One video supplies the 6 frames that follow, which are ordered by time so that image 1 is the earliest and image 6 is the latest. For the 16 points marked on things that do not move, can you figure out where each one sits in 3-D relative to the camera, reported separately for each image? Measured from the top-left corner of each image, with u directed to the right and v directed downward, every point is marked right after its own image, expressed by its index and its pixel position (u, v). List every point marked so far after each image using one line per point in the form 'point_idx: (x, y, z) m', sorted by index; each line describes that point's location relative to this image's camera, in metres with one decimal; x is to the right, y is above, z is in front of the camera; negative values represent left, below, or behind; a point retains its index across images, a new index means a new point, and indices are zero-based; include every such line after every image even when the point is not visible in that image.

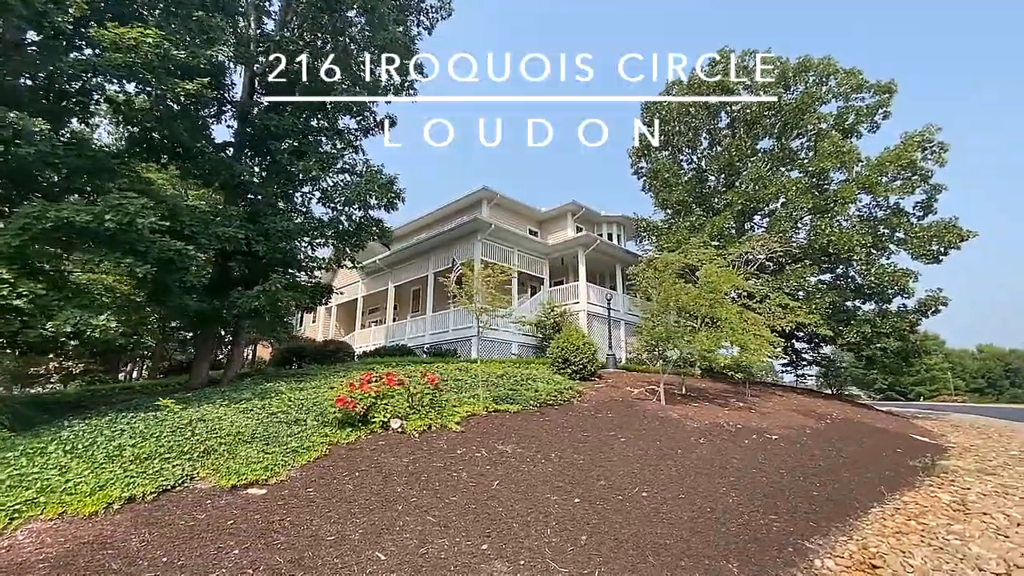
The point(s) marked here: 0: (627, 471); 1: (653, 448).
0: (+1.3, -2.1, +5.9) m
1: (+1.9, -2.1, +6.7) m
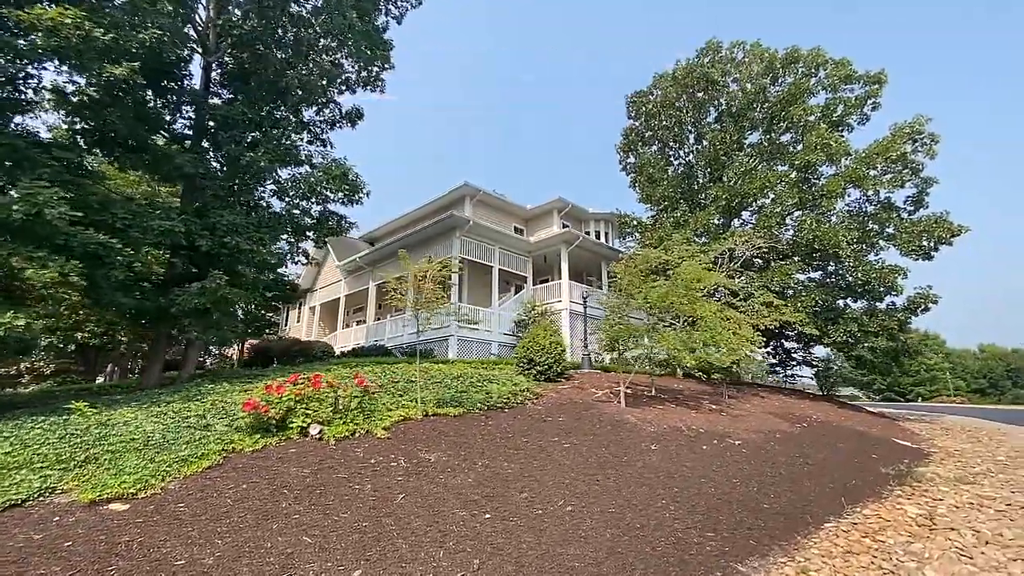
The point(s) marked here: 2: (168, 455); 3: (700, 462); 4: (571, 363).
0: (+0.5, -2.0, +5.4) m
1: (+1.0, -2.1, +6.2) m
2: (-3.4, -1.7, +5.1) m
3: (+2.4, -2.2, +6.5) m
4: (+1.4, -1.8, +11.9) m
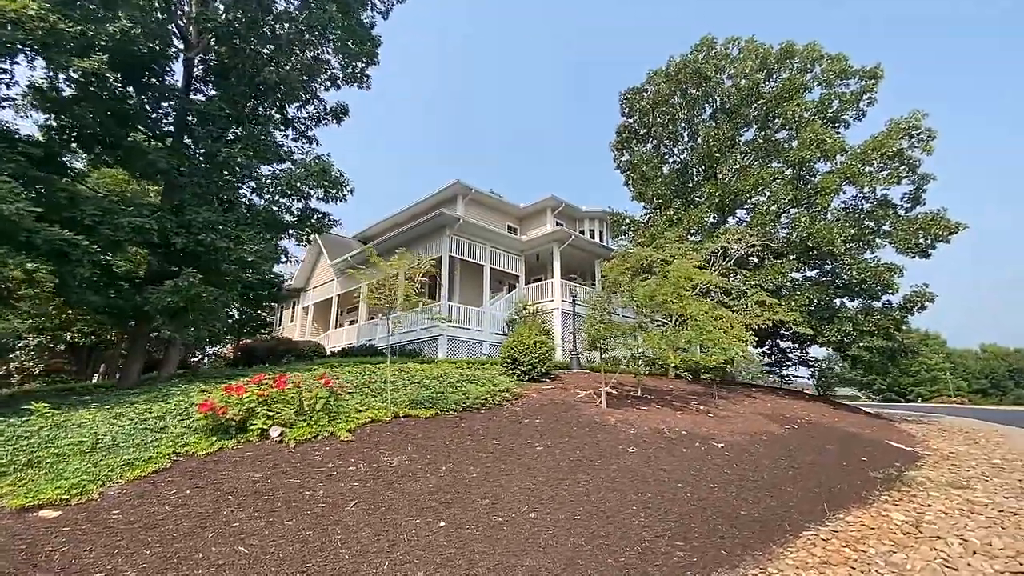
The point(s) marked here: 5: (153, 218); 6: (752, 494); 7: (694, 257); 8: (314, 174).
0: (+0.1, -2.0, +5.2) m
1: (+0.7, -2.0, +6.0) m
2: (-3.8, -1.6, +4.8) m
3: (+2.1, -2.2, +6.3) m
4: (+1.0, -1.7, +11.7) m
5: (-6.5, +1.2, +9.1) m
6: (+2.7, -2.3, +5.7) m
7: (+5.2, +0.9, +14.4) m
8: (-4.4, +2.5, +11.2) m
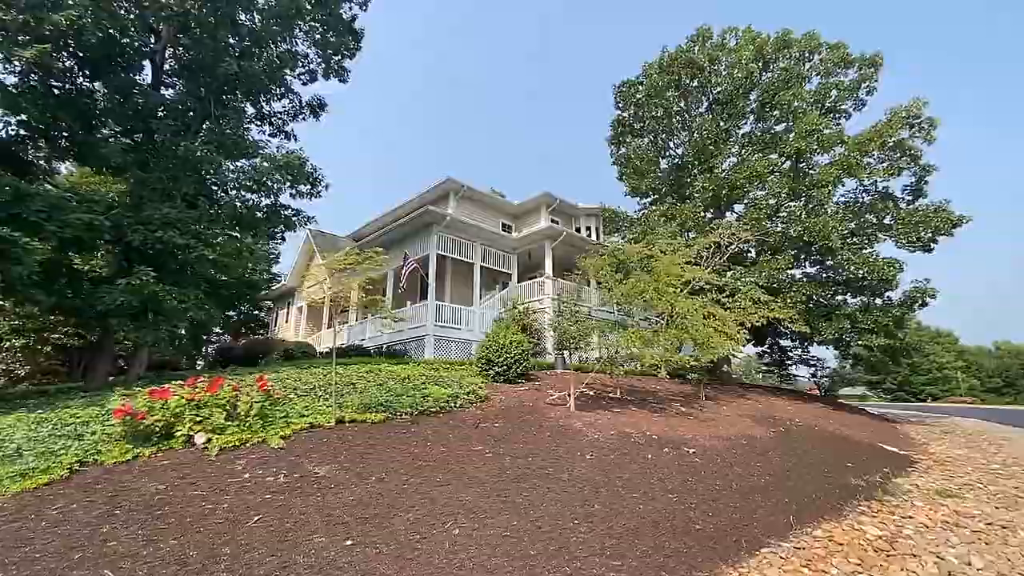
0: (-0.5, -1.9, +4.7) m
1: (+0.1, -2.0, +5.5) m
2: (-4.4, -1.6, +4.5) m
3: (+1.5, -2.1, +5.8) m
4: (+0.5, -1.7, +11.2) m
5: (-7.1, +1.3, +8.8) m
6: (+2.1, -2.2, +5.3) m
7: (+4.7, +1.0, +13.8) m
8: (-4.9, +2.5, +10.8) m
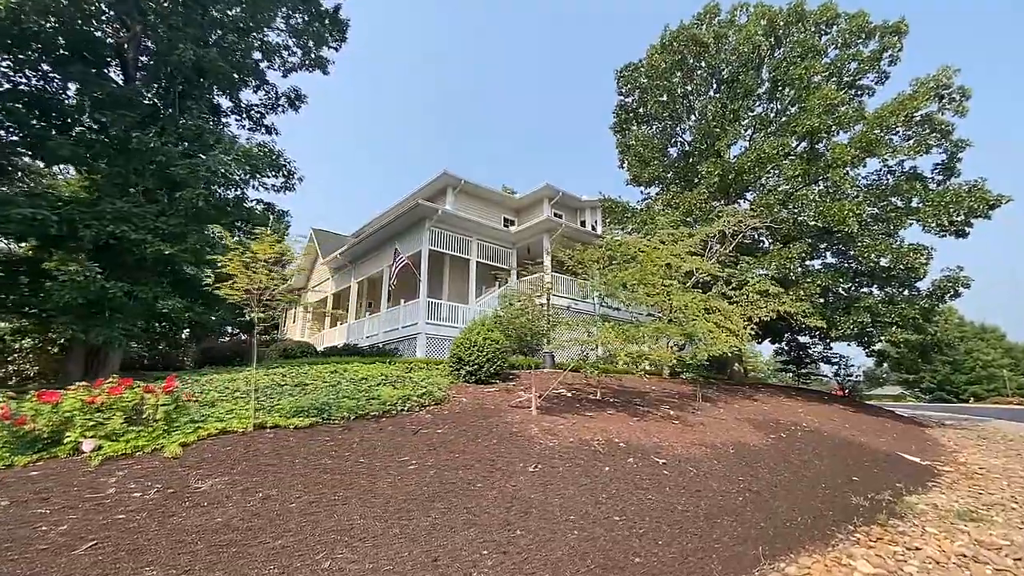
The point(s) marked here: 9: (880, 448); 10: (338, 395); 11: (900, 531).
0: (-1.3, -1.8, +4.0) m
1: (-0.7, -1.8, +4.8) m
2: (-5.2, -1.5, +4.0) m
3: (+0.7, -2.0, +5.0) m
4: (+0.1, -1.5, +10.5) m
5: (-7.6, +1.3, +8.5) m
6: (+1.3, -2.1, +4.4) m
7: (+4.4, +1.2, +12.8) m
8: (-5.4, +2.6, +10.3) m
9: (+6.2, -2.7, +8.6) m
10: (-2.3, -1.5, +7.1) m
11: (+3.8, -2.4, +4.9) m
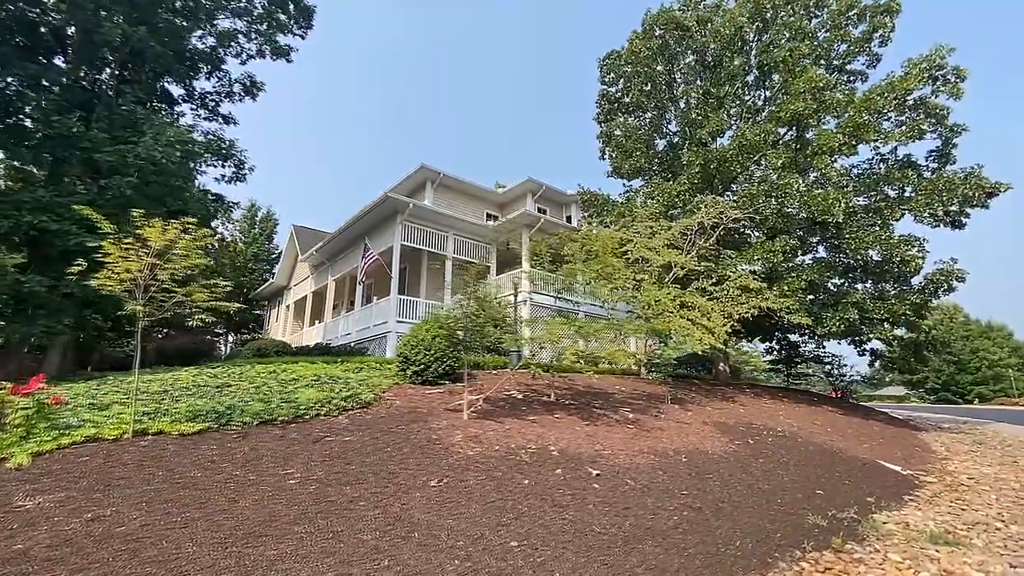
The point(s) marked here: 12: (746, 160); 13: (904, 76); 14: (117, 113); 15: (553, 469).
0: (-2.2, -1.7, +3.4) m
1: (-1.6, -1.7, +4.1) m
2: (-6.1, -1.4, +3.4) m
3: (-0.2, -1.9, +4.3) m
4: (-0.7, -1.4, +9.8) m
5: (-8.5, +1.4, +7.9) m
6: (+0.4, -2.0, +3.7) m
7: (+3.6, +1.3, +12.1) m
8: (-6.3, +2.7, +9.8) m
9: (+5.4, -2.6, +7.9) m
10: (-3.2, -1.4, +6.4) m
11: (+2.9, -2.2, +4.2) m
12: (+6.3, +3.6, +13.9) m
13: (+10.0, +5.3, +12.9) m
14: (-7.4, +3.3, +9.7) m
15: (+0.5, -1.9, +5.3) m
